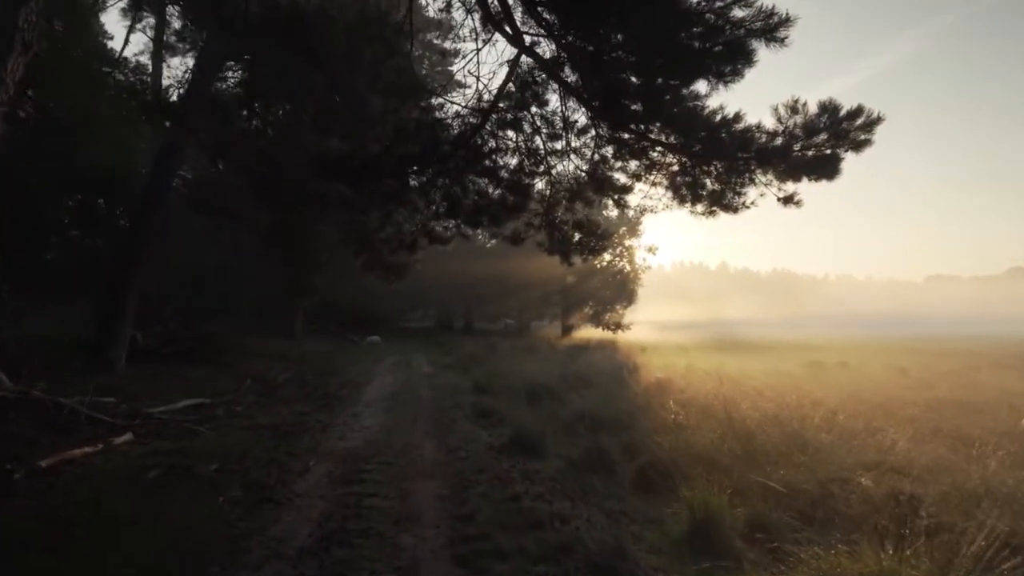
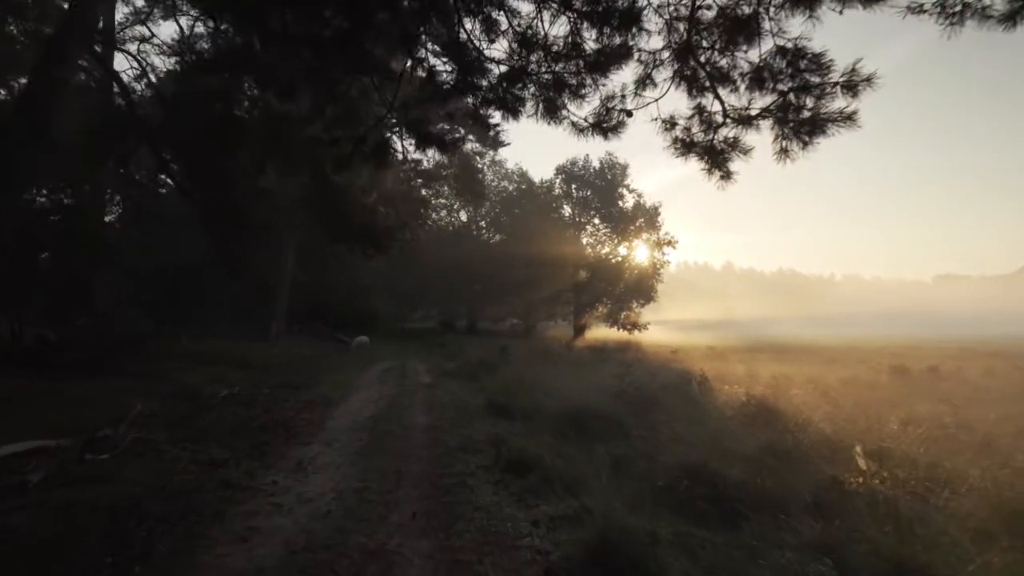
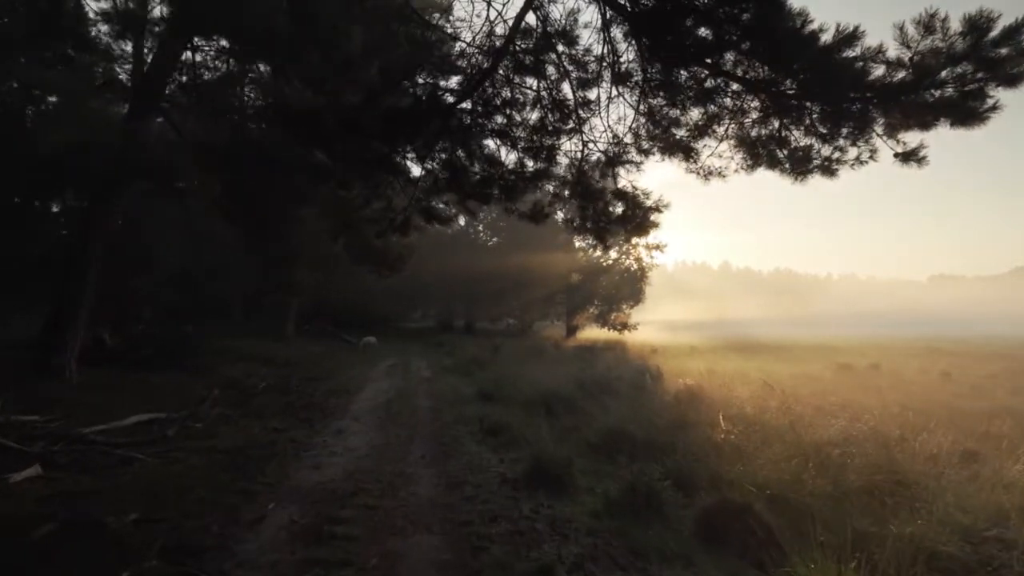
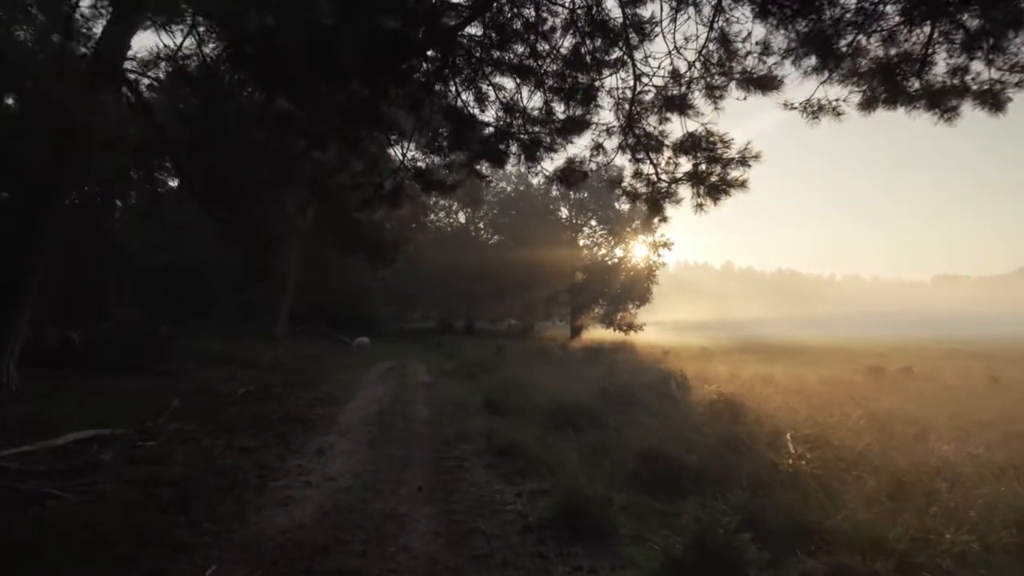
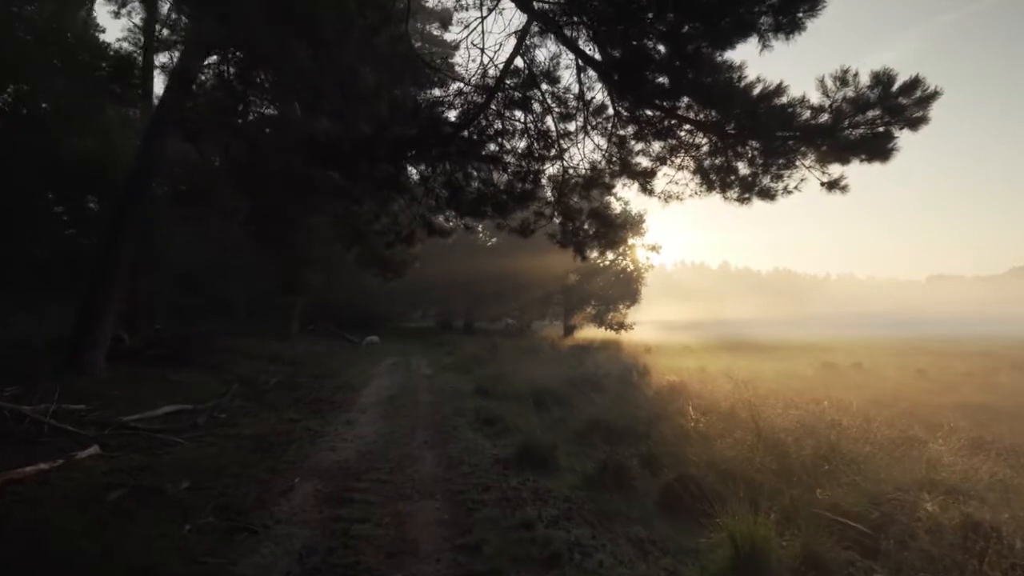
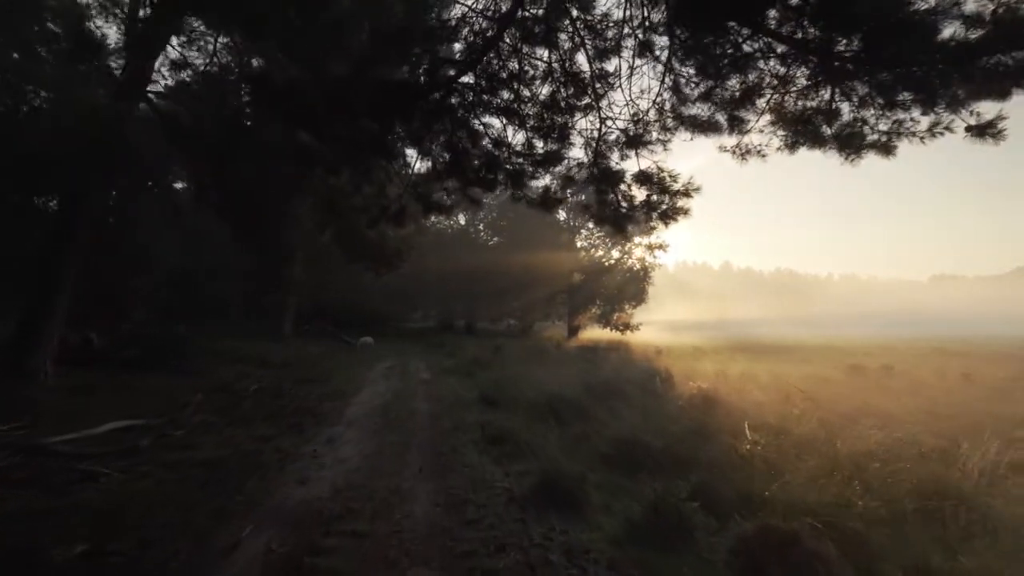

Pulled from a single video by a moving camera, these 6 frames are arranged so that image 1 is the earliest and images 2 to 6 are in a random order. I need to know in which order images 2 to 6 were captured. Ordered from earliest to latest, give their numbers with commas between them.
5, 3, 6, 4, 2
